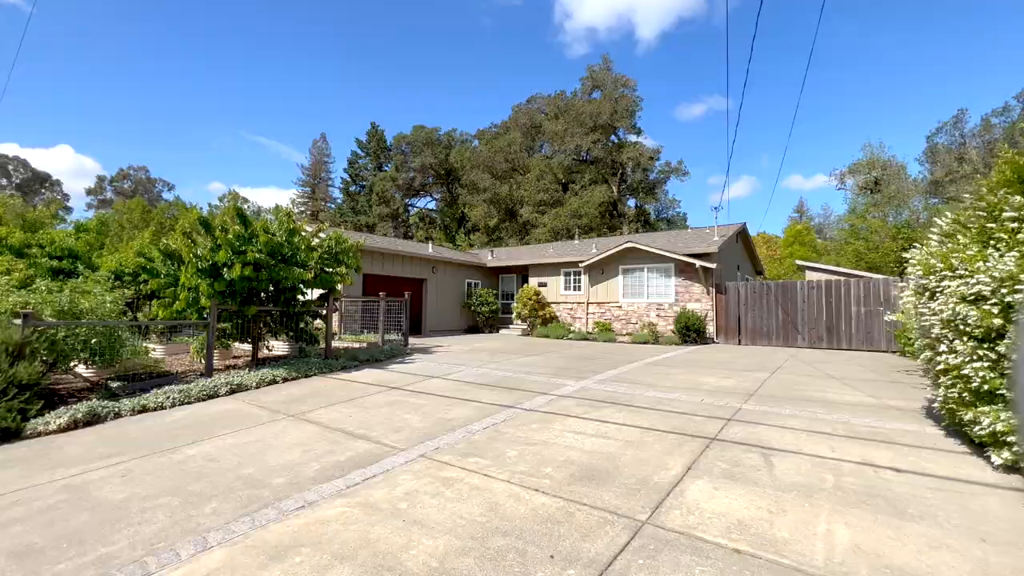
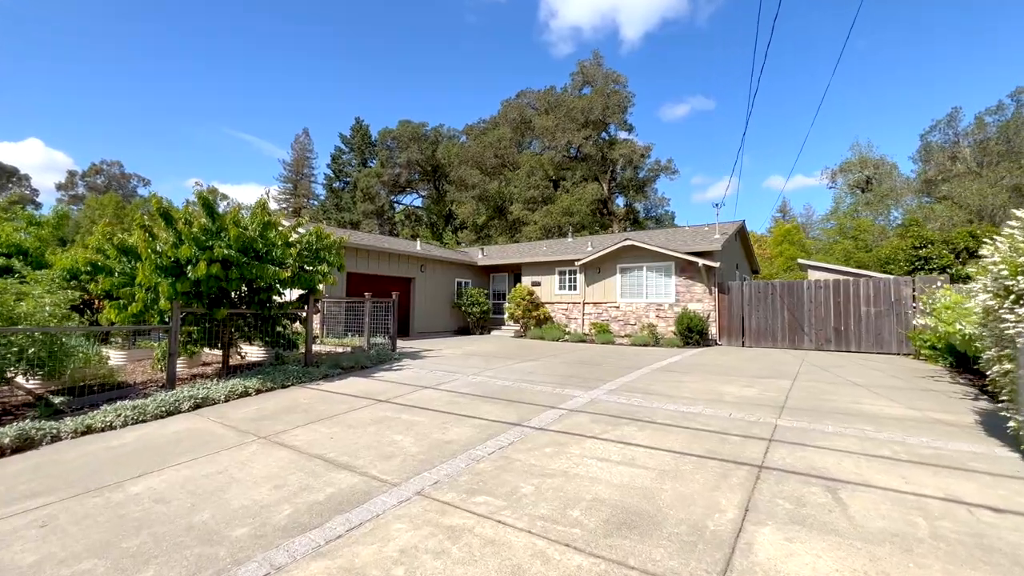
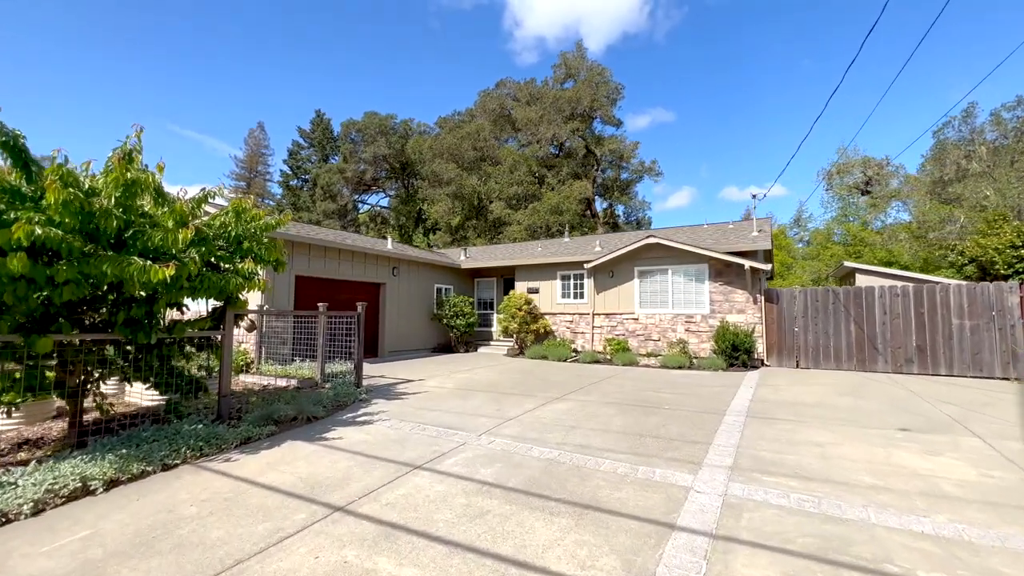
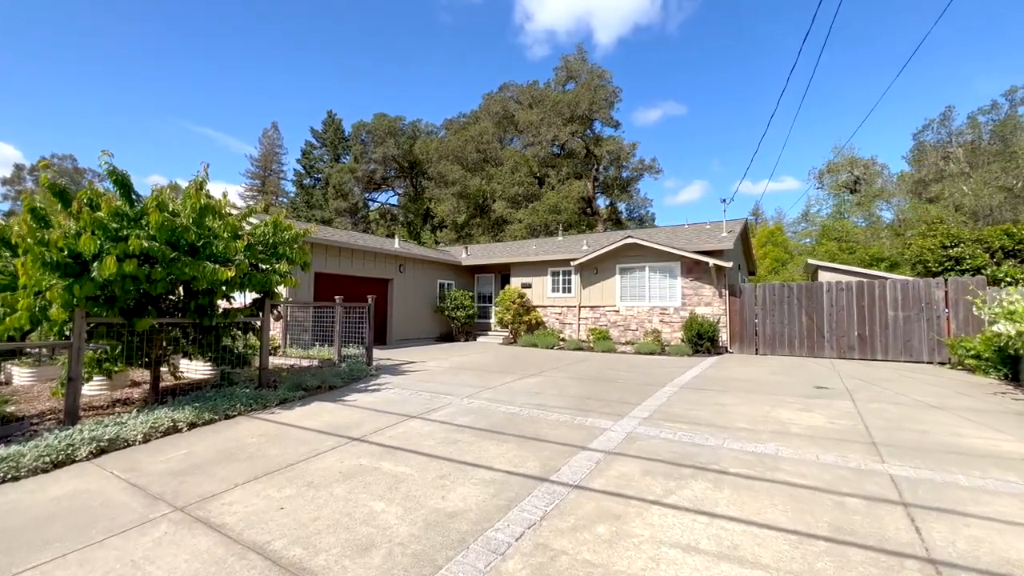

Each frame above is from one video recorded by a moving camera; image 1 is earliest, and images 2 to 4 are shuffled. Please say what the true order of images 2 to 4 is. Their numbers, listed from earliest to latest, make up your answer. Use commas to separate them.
2, 4, 3
